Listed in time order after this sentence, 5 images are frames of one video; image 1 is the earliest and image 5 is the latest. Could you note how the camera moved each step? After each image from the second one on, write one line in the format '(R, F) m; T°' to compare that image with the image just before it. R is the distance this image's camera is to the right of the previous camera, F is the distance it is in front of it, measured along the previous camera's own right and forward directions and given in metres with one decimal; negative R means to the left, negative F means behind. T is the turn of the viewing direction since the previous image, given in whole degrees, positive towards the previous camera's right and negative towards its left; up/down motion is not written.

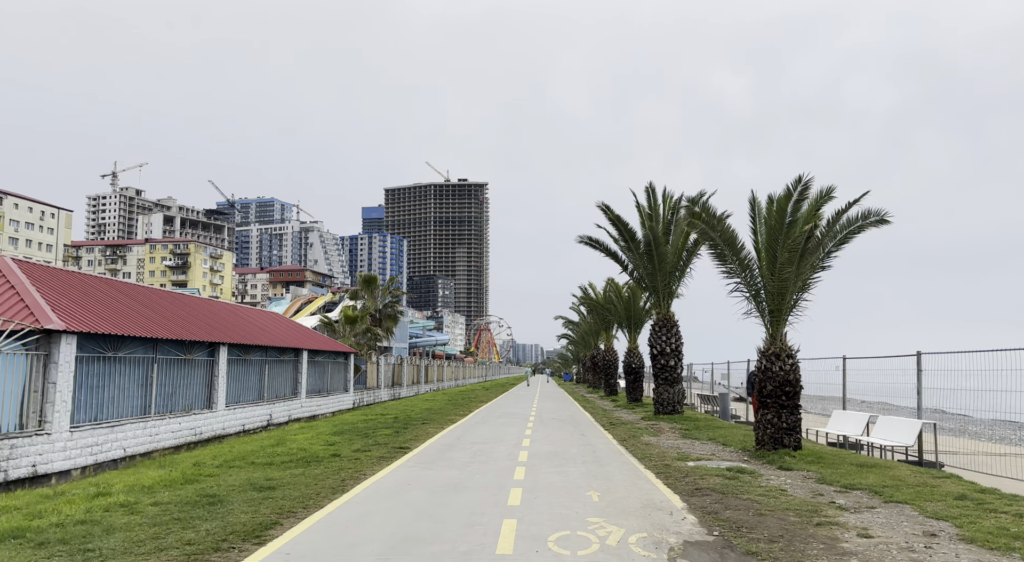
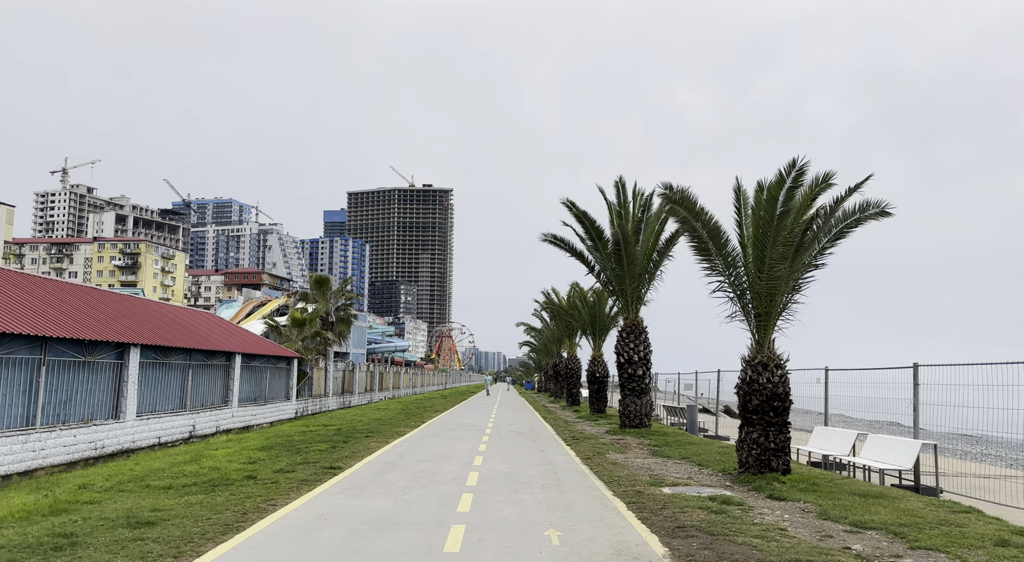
(+0.2, +1.8) m; +3°
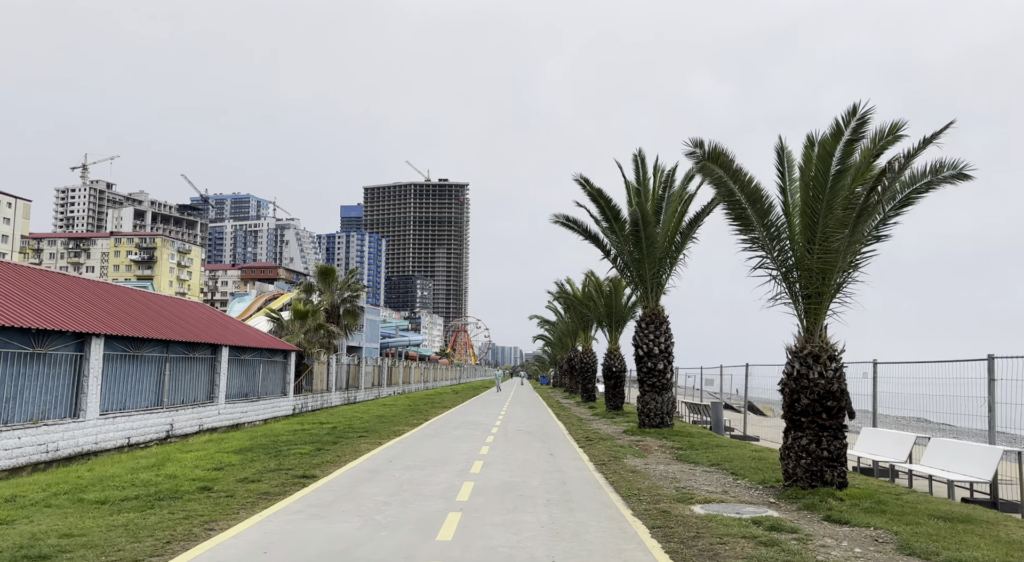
(+0.2, +1.9) m; -1°
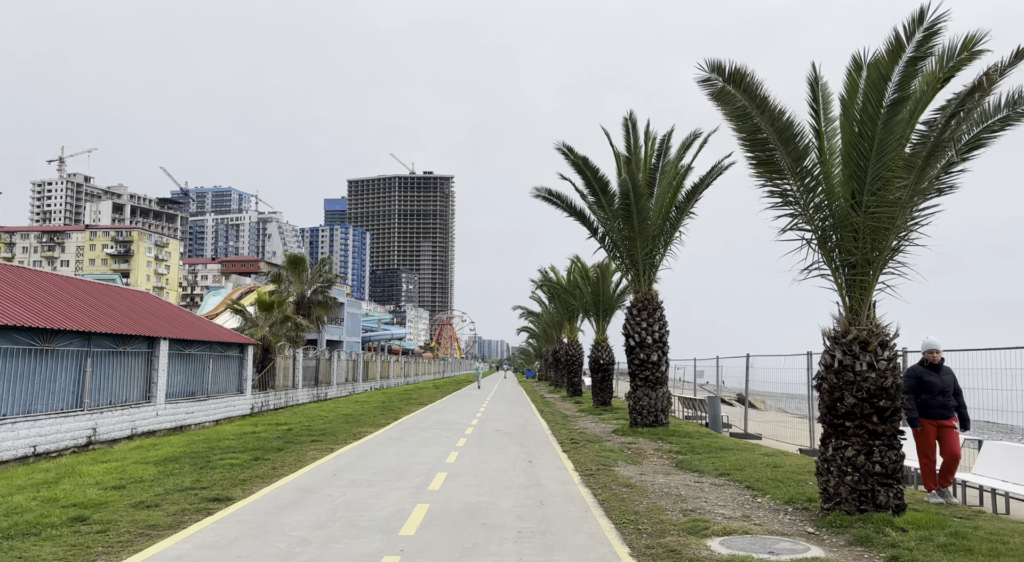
(+0.3, +2.2) m; +1°
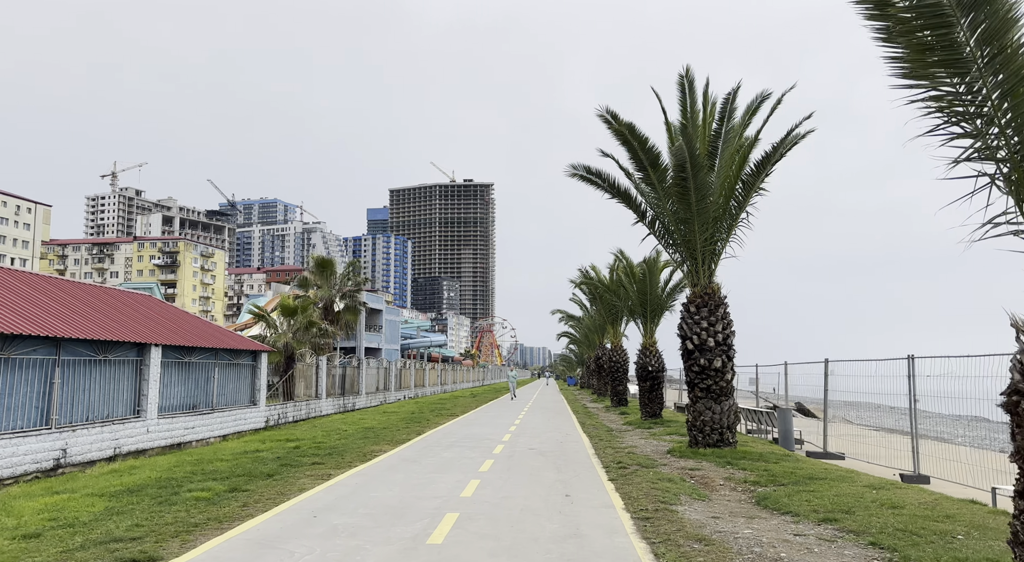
(+0.2, +2.5) m; -3°
